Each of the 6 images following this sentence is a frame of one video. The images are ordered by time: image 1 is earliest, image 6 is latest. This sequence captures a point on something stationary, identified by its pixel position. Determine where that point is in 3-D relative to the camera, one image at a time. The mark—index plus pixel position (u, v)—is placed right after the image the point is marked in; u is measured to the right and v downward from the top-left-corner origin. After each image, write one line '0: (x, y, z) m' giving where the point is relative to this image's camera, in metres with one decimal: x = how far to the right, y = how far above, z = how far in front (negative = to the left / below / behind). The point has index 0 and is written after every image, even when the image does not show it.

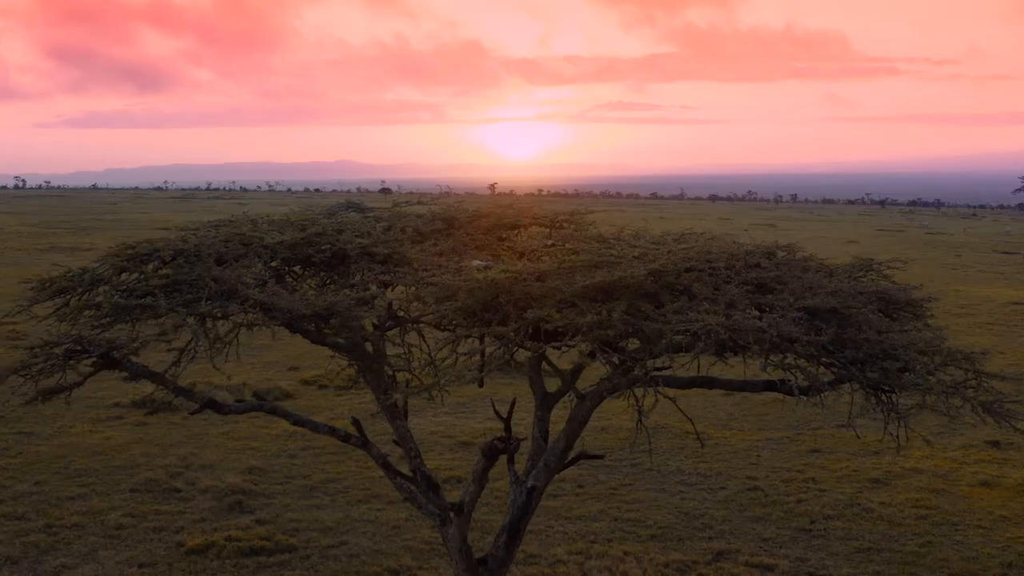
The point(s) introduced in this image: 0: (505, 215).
0: (-0.1, +0.7, +11.9) m
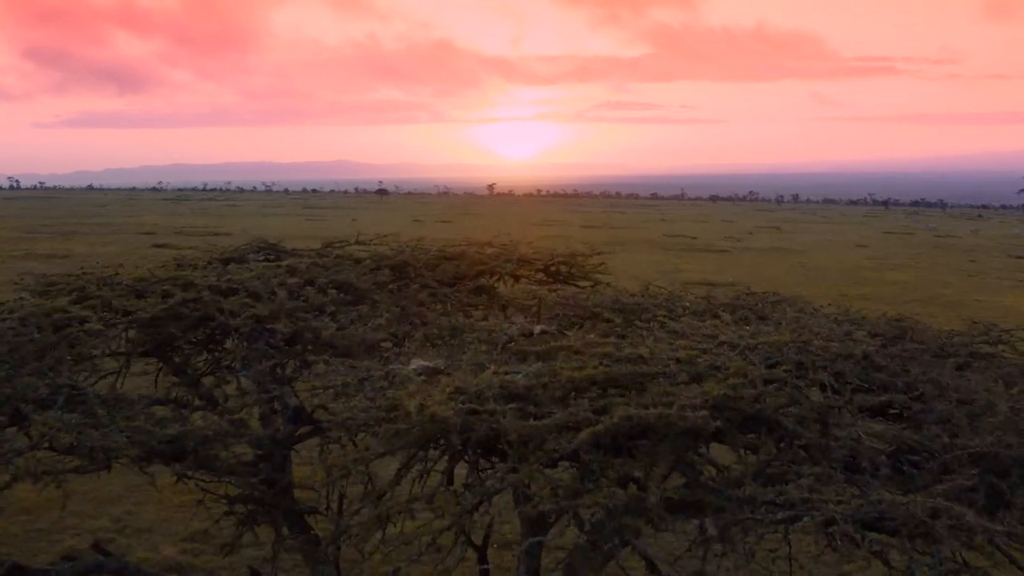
0: (-0.2, +0.2, +8.7) m
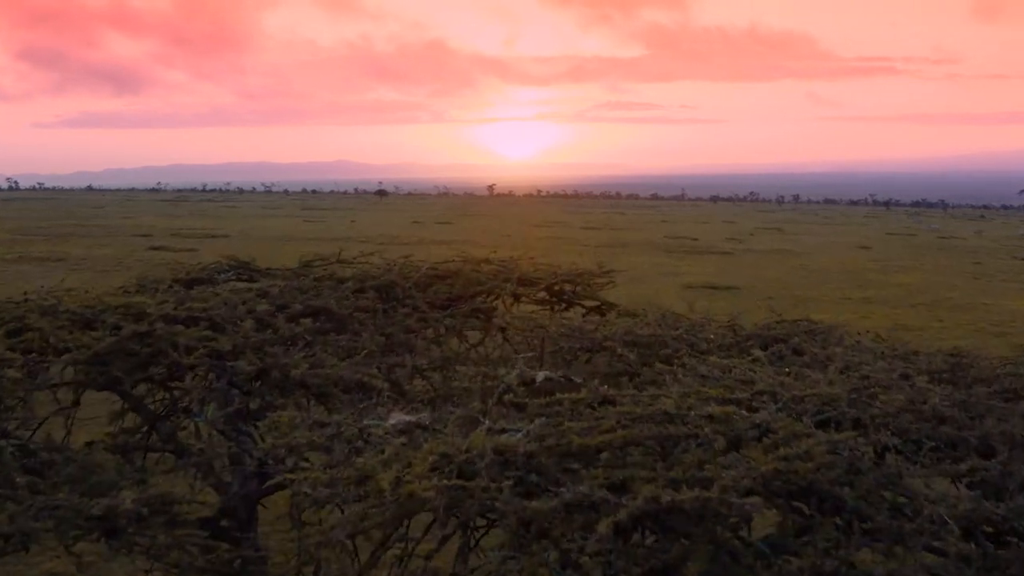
0: (-0.2, 0.0, +7.8) m
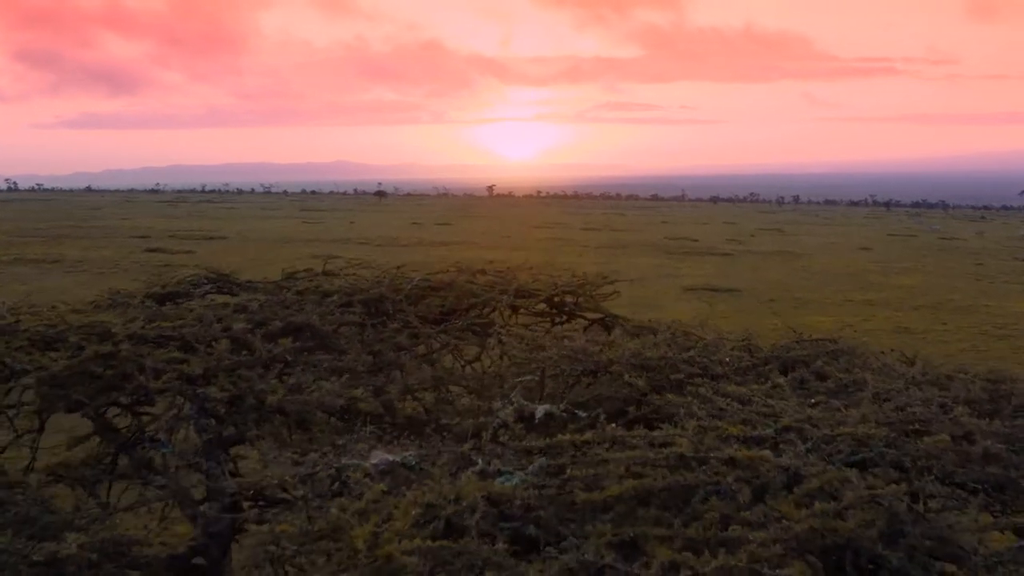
0: (-0.2, 0.0, +7.4) m
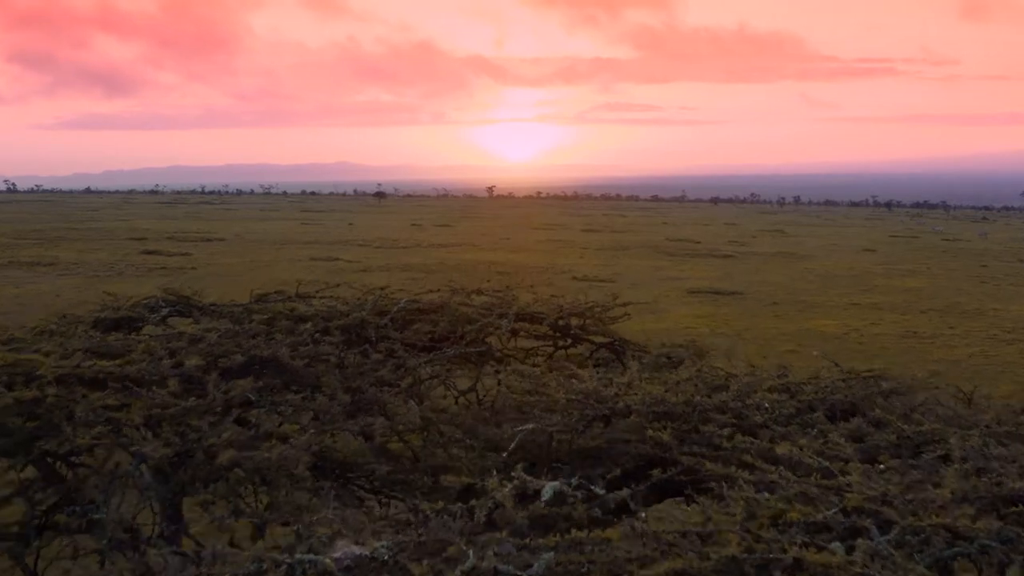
0: (-0.2, -0.2, +6.5) m
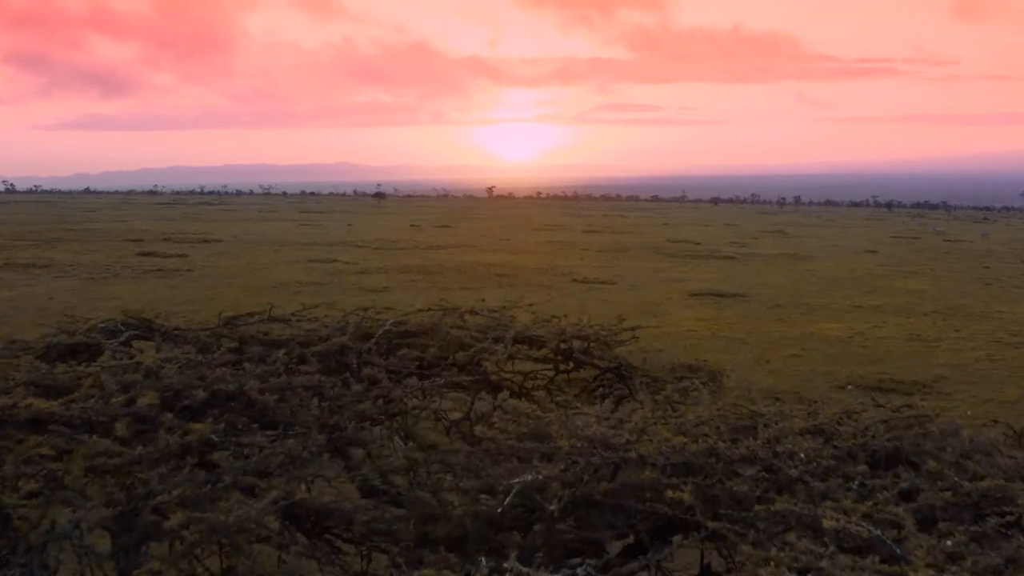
0: (-0.2, -0.3, +5.9) m
